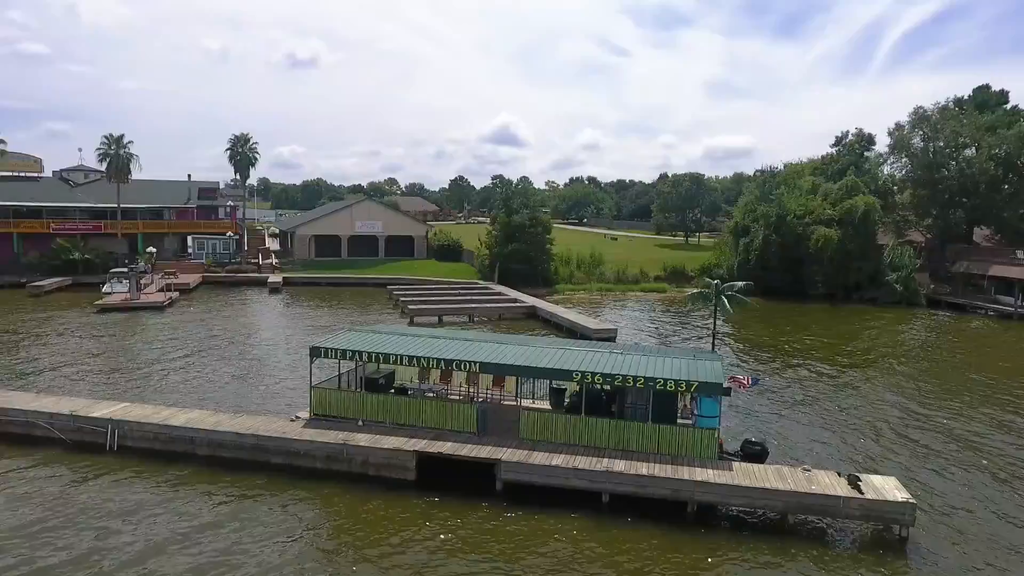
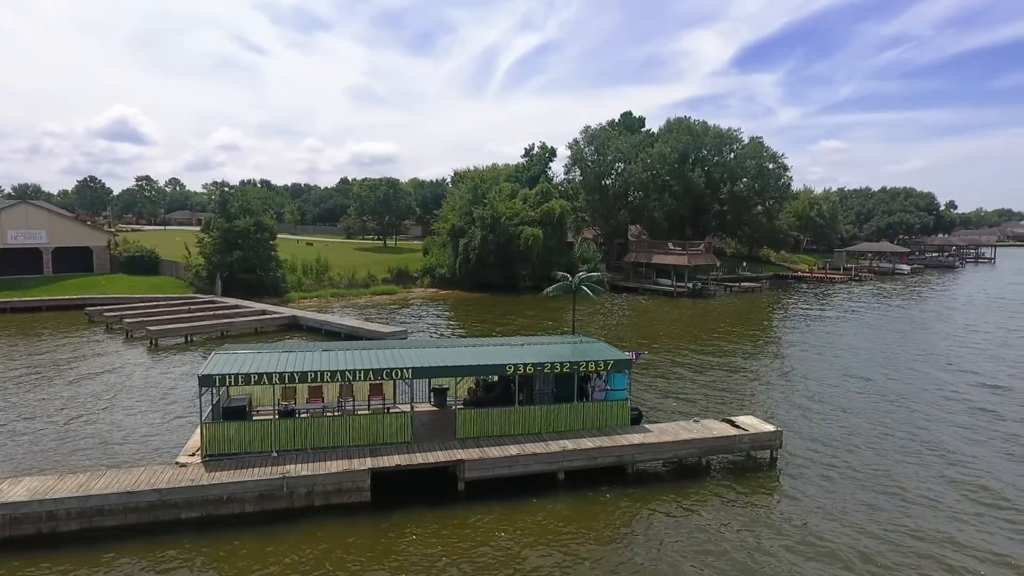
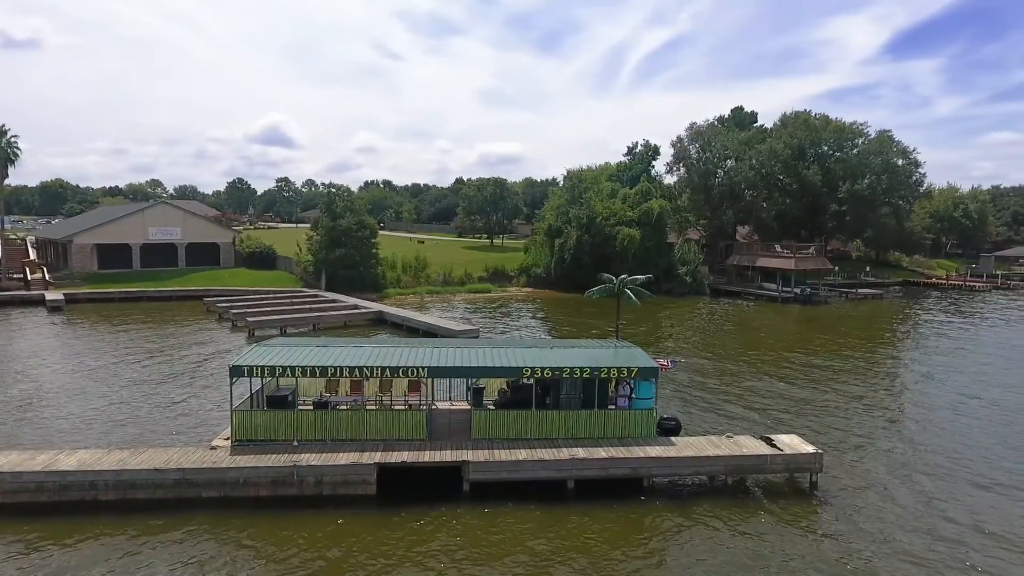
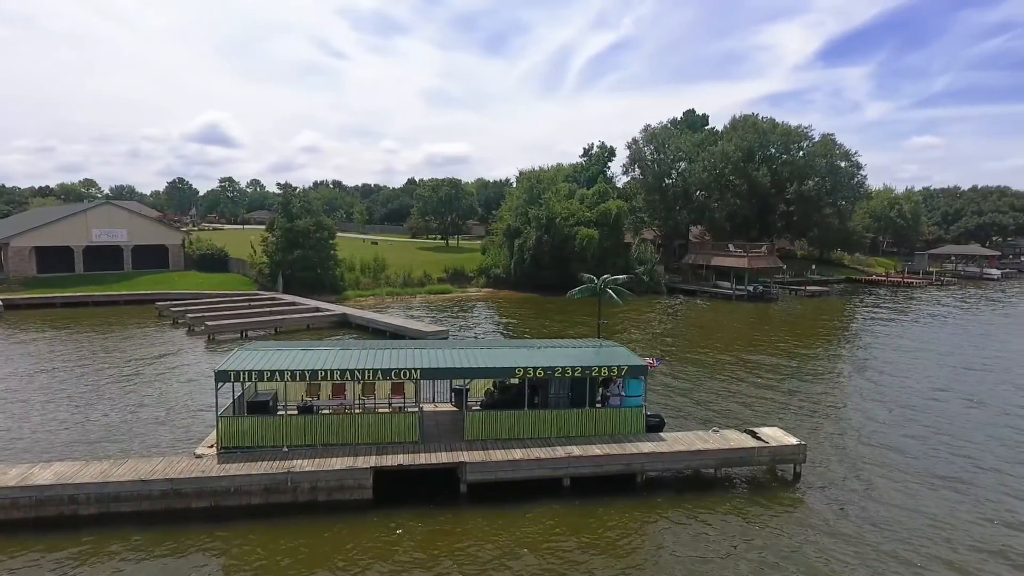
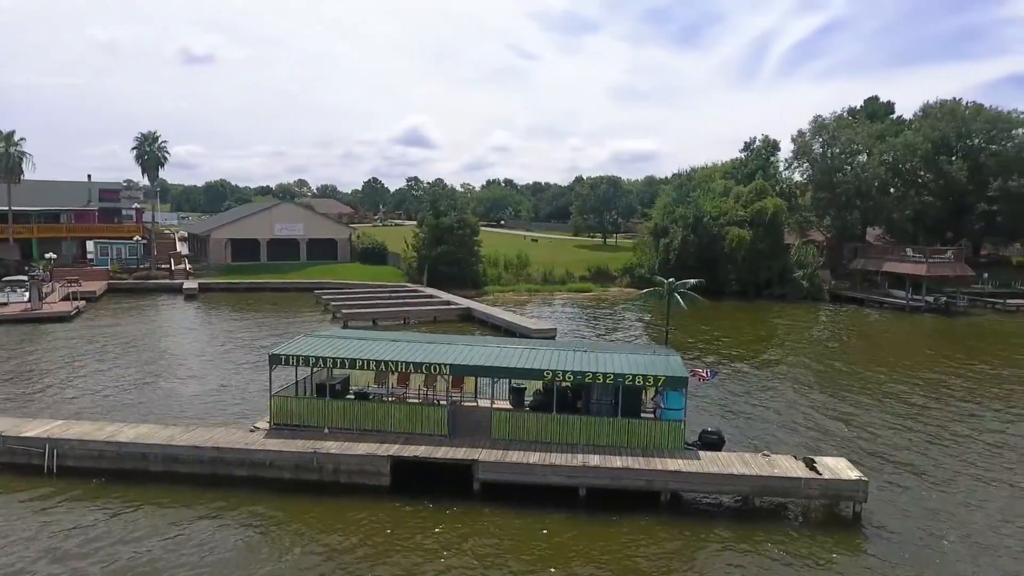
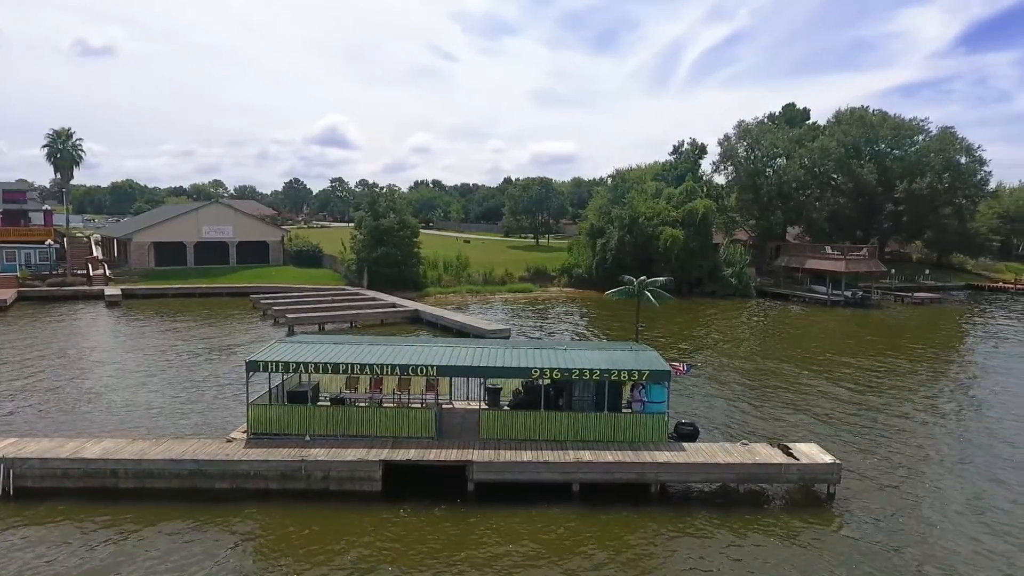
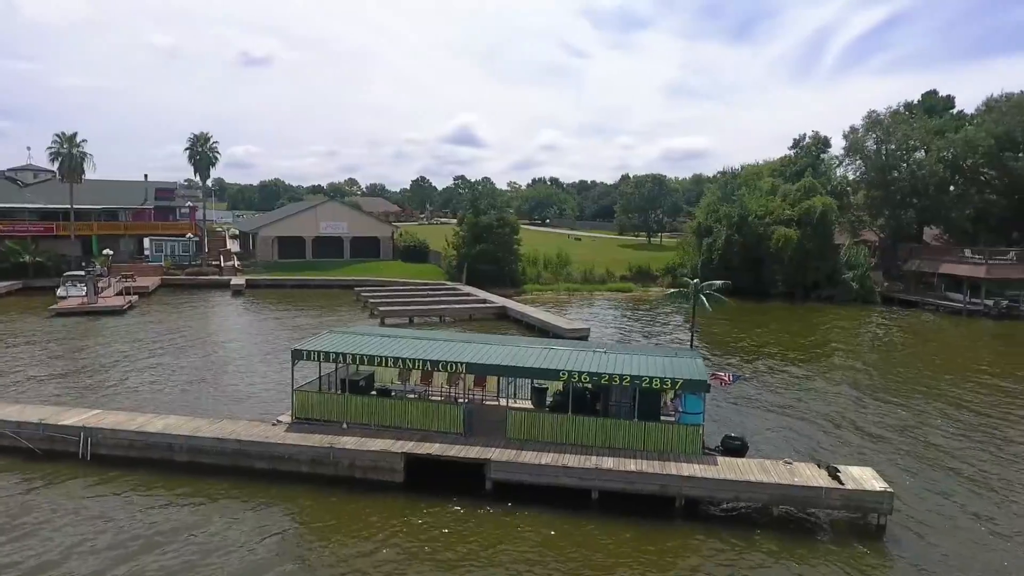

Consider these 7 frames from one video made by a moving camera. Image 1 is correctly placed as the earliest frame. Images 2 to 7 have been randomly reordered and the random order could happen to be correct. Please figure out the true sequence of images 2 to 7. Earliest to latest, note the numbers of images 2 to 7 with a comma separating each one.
7, 5, 6, 3, 4, 2
